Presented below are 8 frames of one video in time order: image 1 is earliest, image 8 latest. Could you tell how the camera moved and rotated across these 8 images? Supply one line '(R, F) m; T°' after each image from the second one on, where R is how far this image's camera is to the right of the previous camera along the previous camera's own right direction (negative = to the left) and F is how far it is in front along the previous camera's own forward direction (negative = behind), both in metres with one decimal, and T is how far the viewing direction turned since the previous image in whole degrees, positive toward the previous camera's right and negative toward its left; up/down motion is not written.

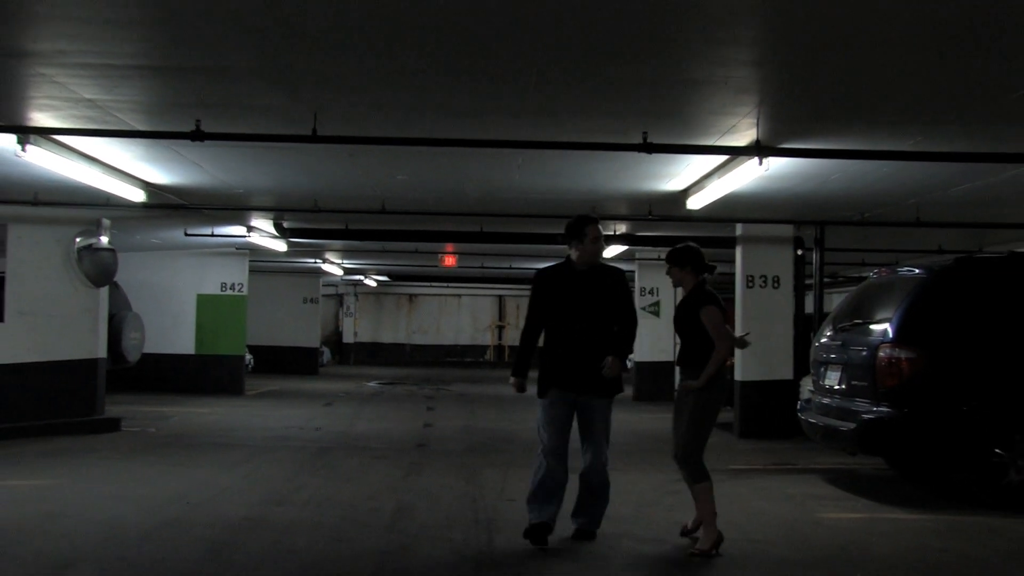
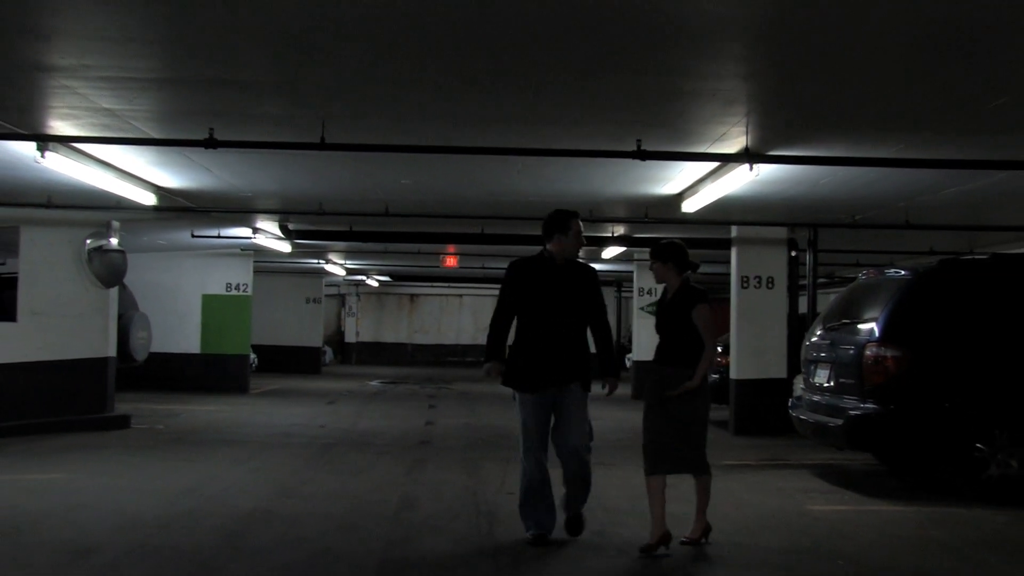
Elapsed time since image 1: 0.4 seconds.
(0.0, -0.3) m; 0°
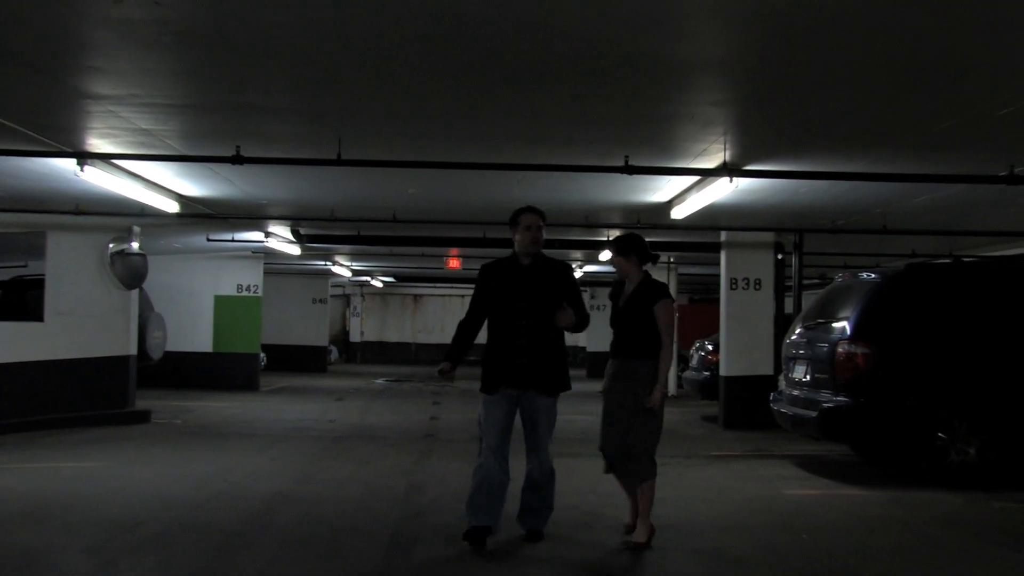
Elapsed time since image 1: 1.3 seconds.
(0.0, -0.6) m; 0°
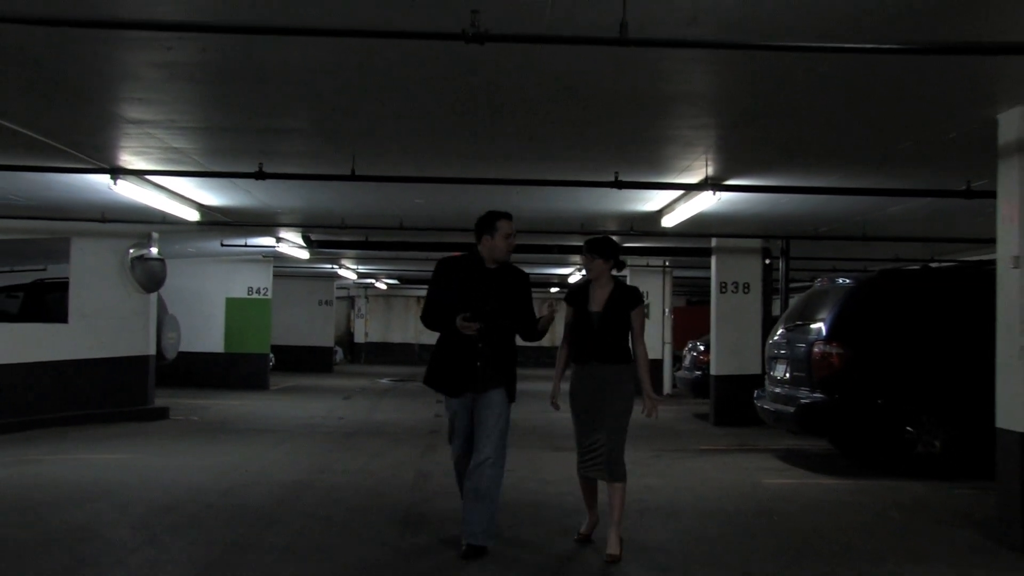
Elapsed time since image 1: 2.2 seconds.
(0.0, -0.6) m; 0°
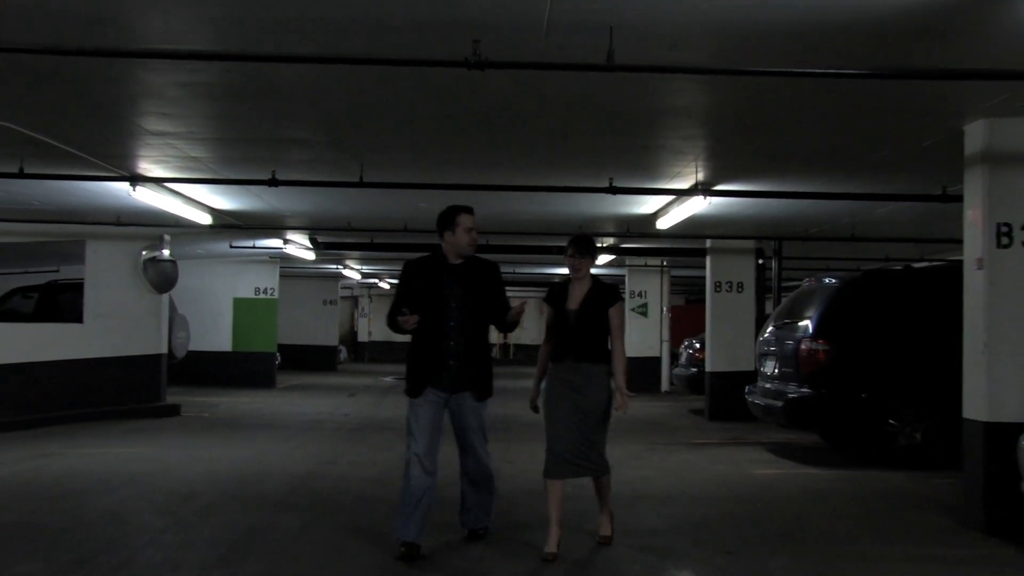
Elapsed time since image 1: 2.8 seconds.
(0.0, -0.4) m; 0°
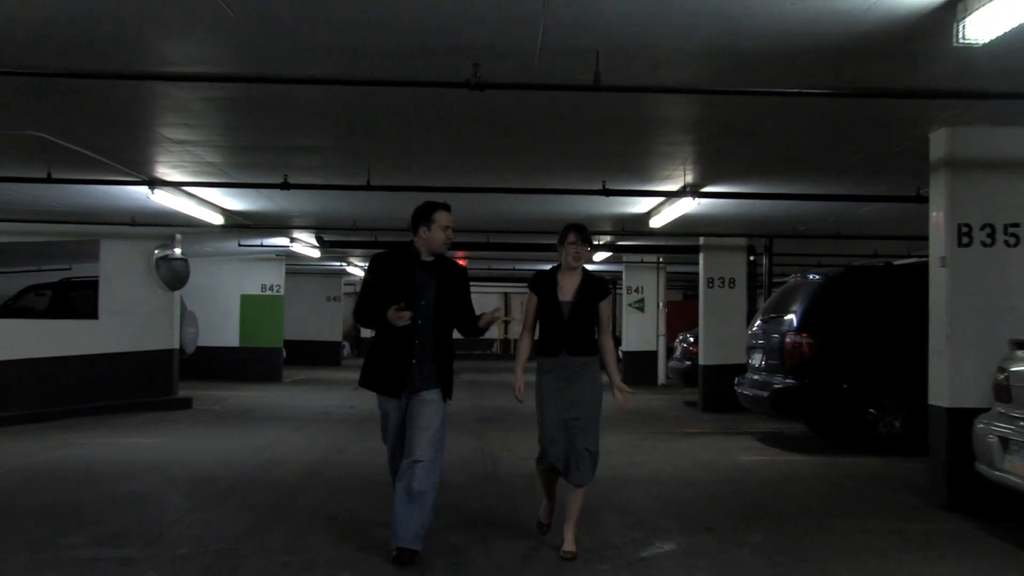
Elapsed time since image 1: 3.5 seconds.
(0.0, -0.5) m; 0°
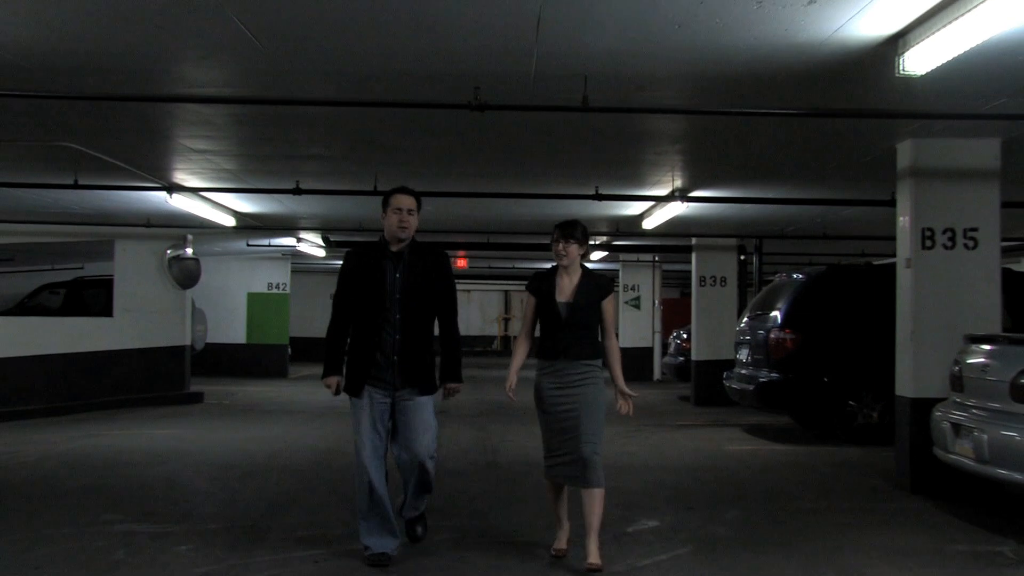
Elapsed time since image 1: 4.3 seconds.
(0.0, -0.5) m; 0°
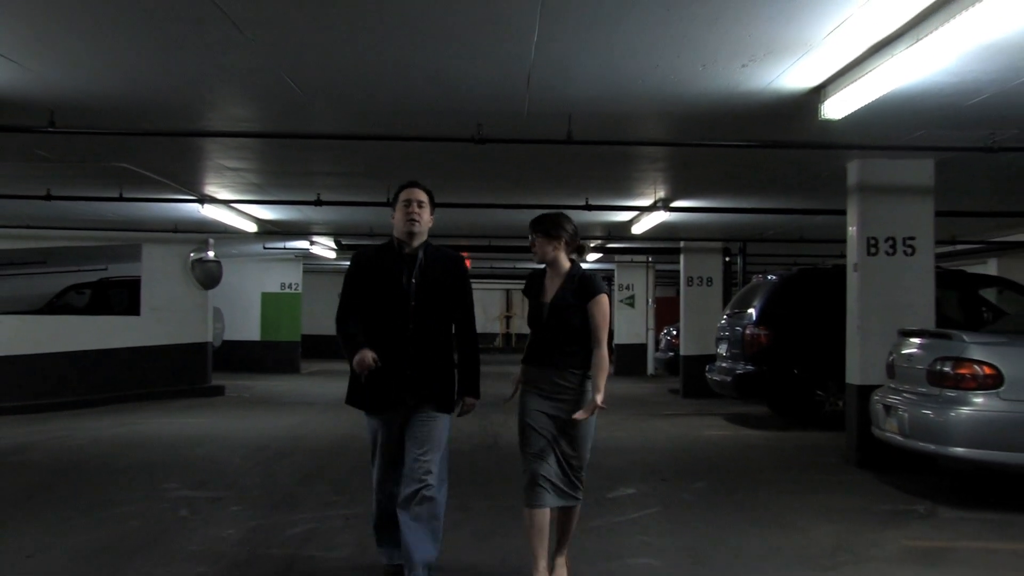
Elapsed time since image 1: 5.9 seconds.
(0.0, -1.0) m; 0°
